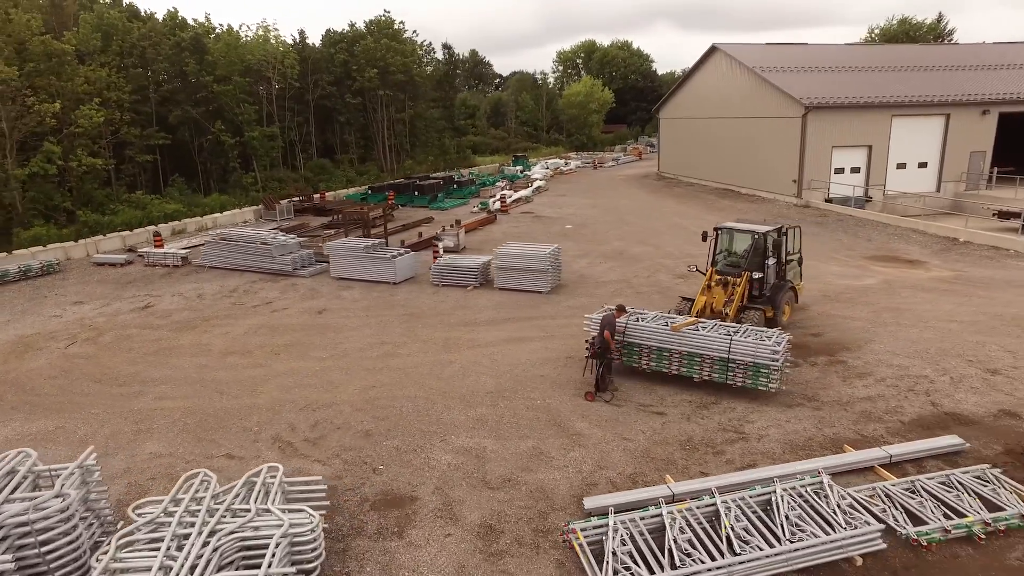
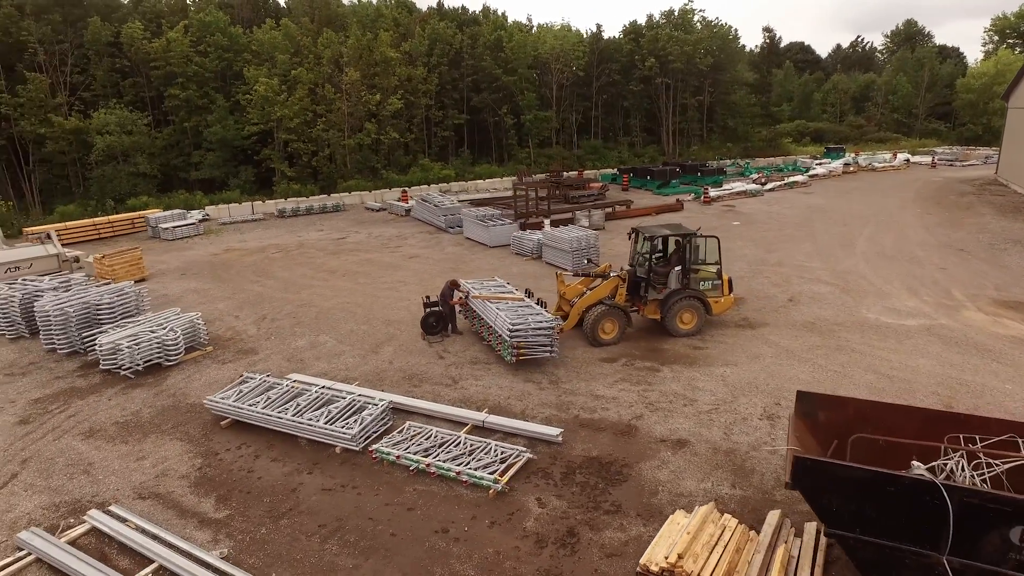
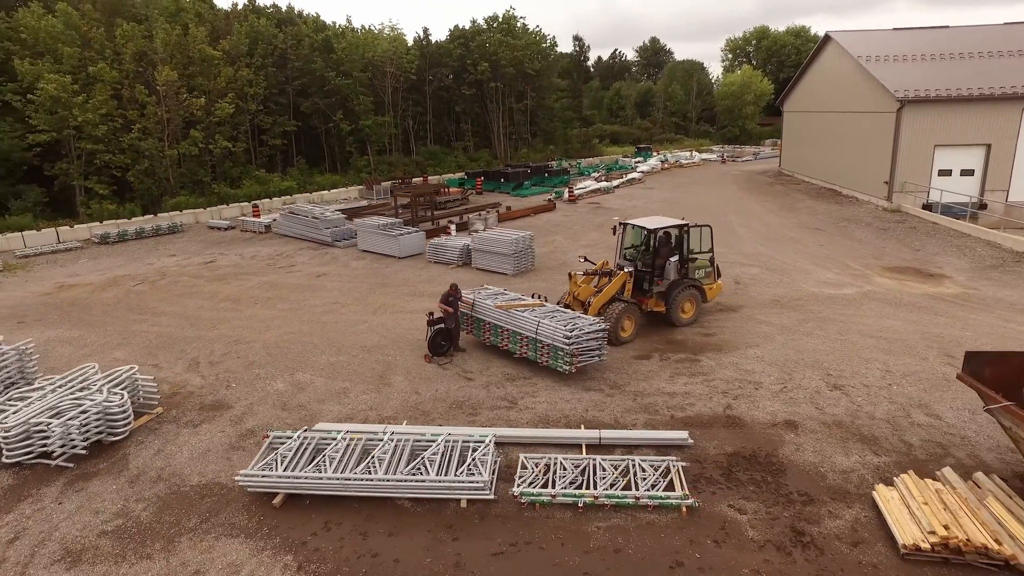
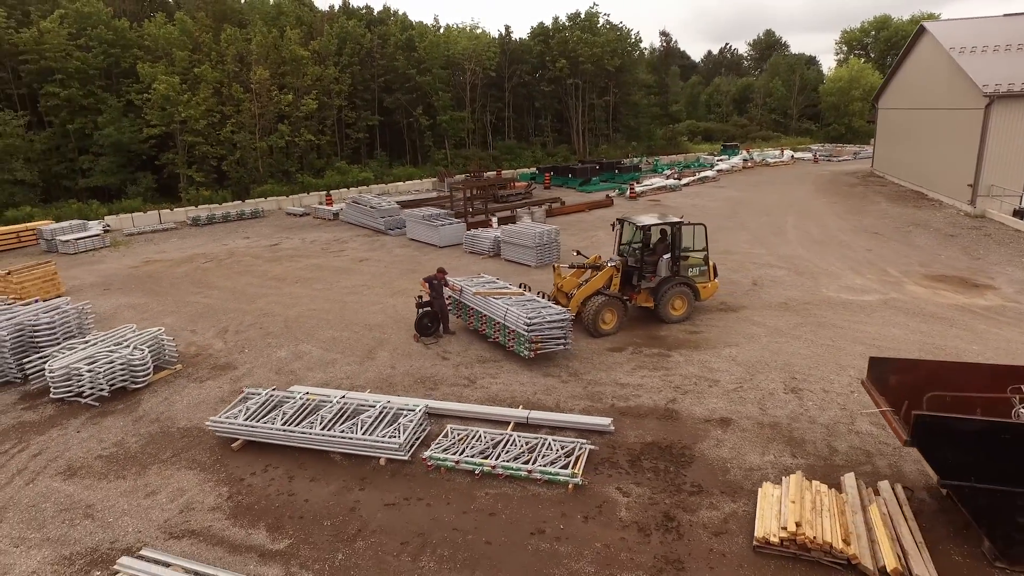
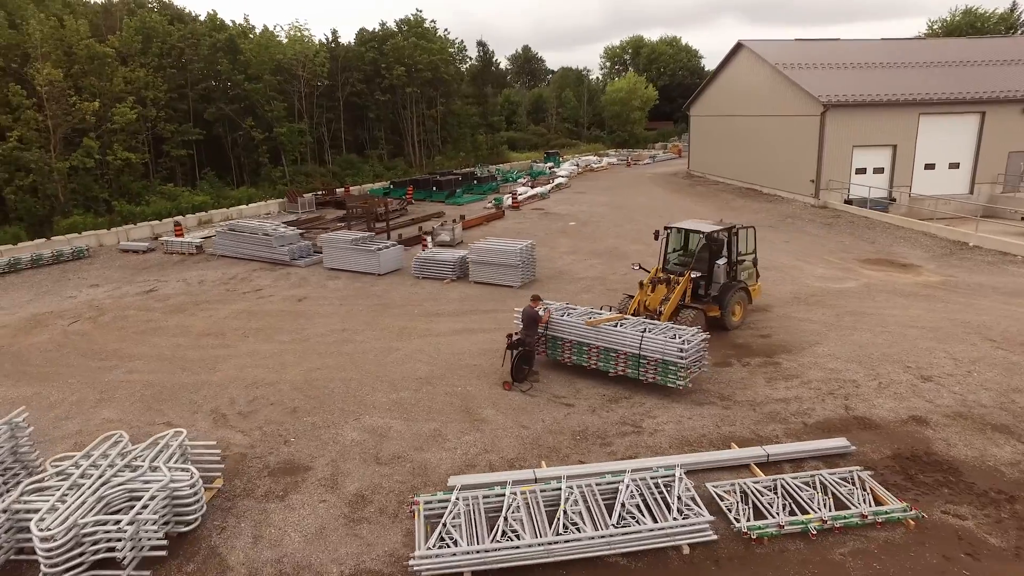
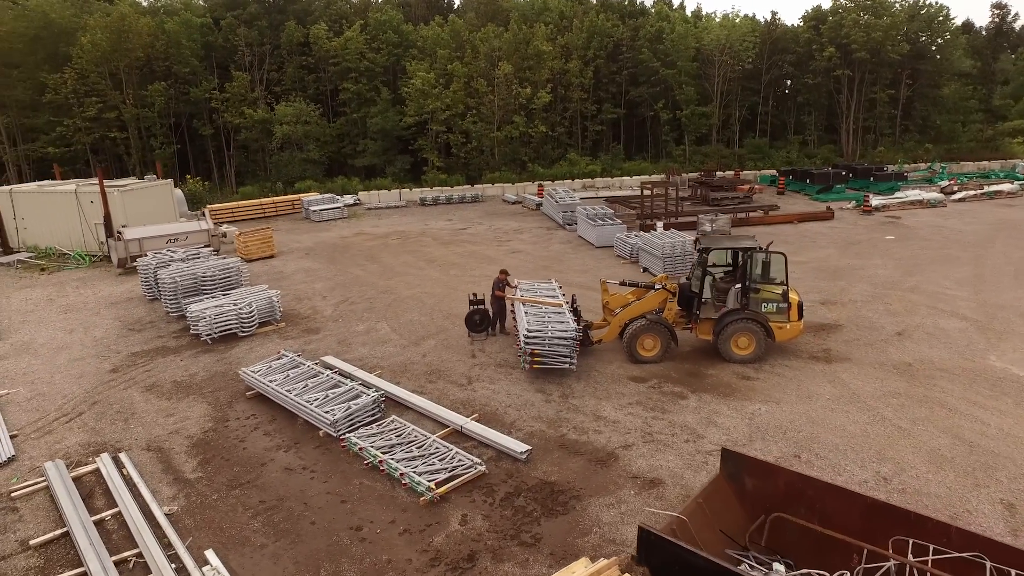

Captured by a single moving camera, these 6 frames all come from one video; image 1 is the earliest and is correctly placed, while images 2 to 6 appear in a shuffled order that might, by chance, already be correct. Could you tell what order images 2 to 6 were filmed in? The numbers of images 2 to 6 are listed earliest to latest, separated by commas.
5, 3, 4, 2, 6
